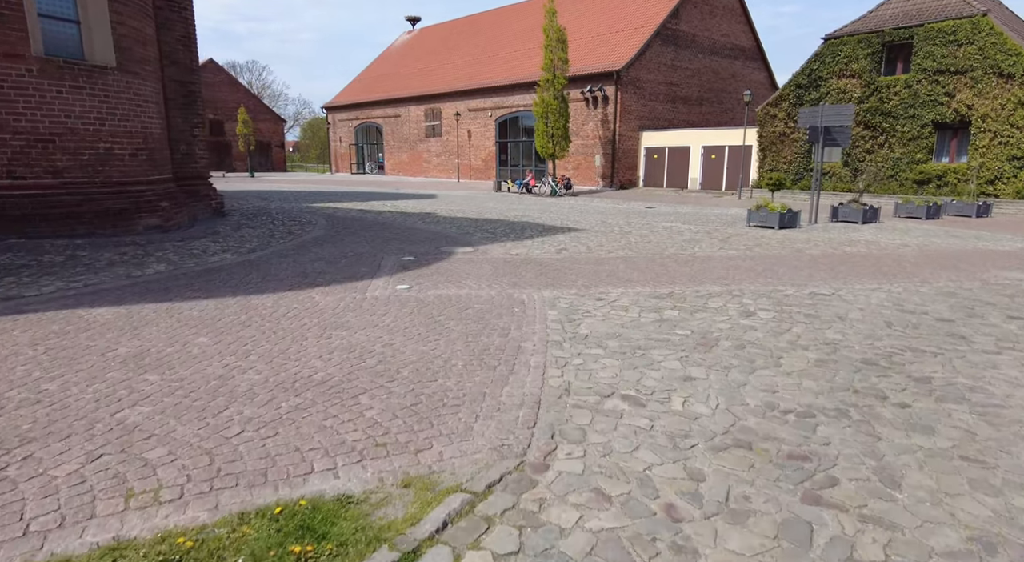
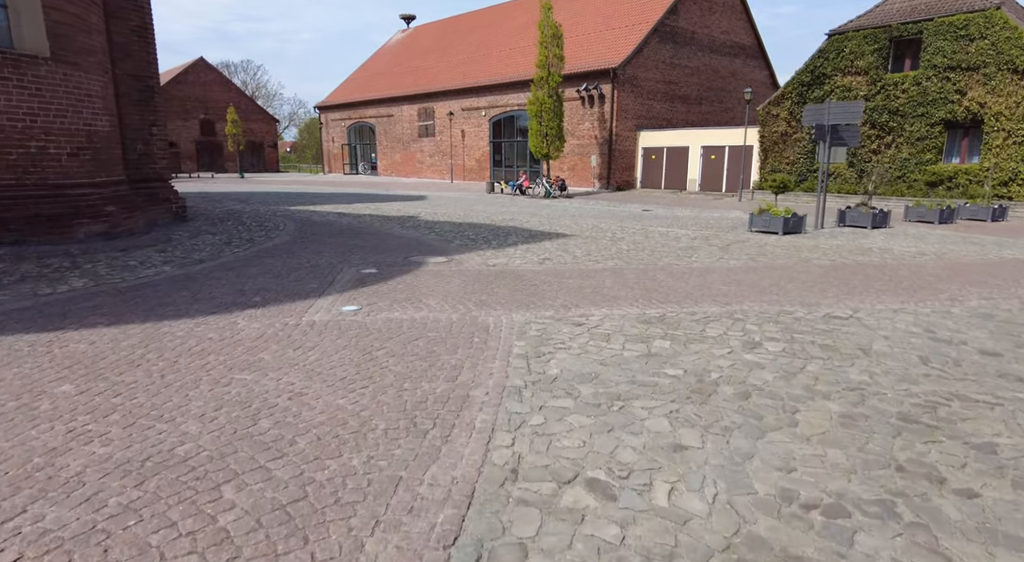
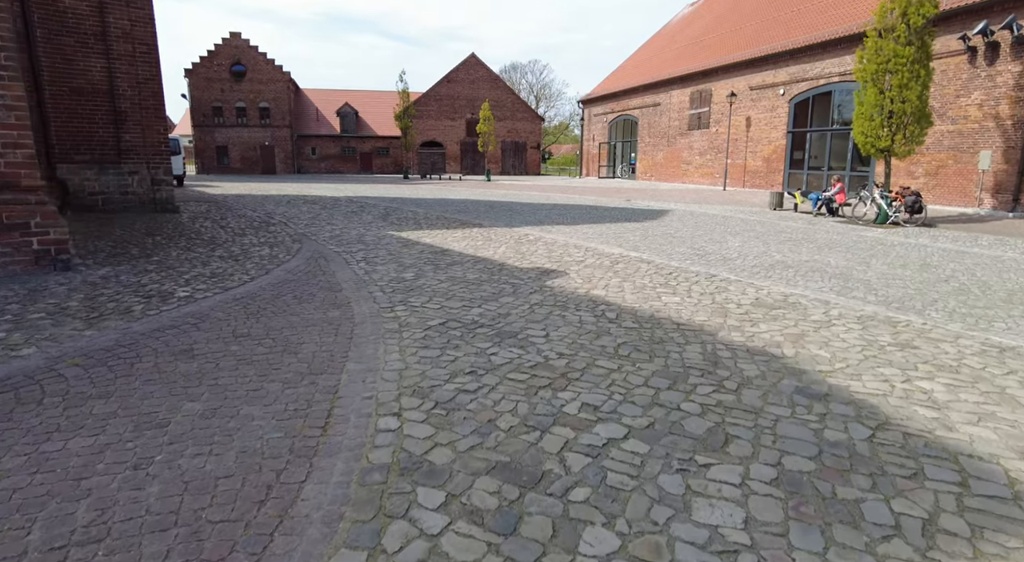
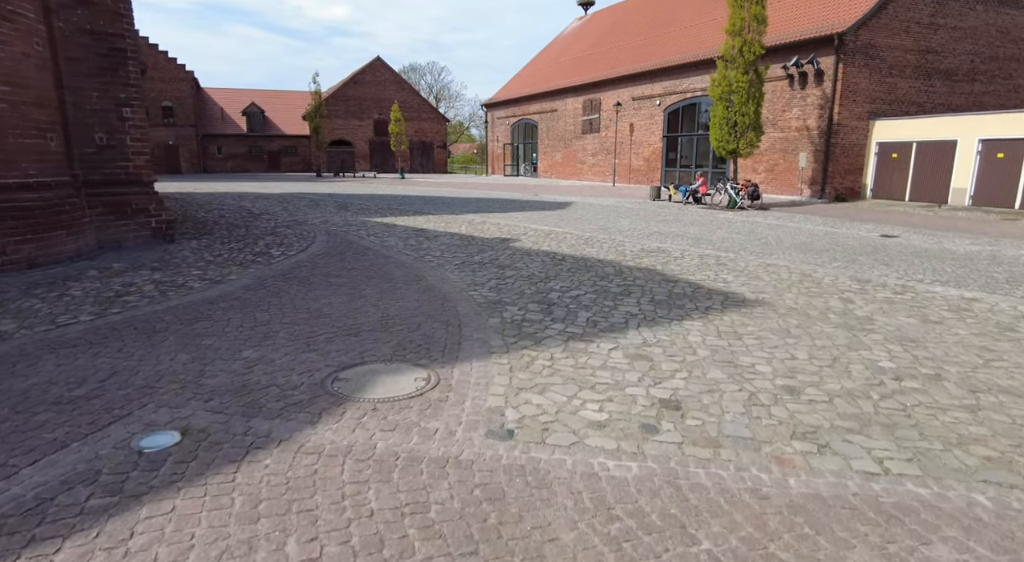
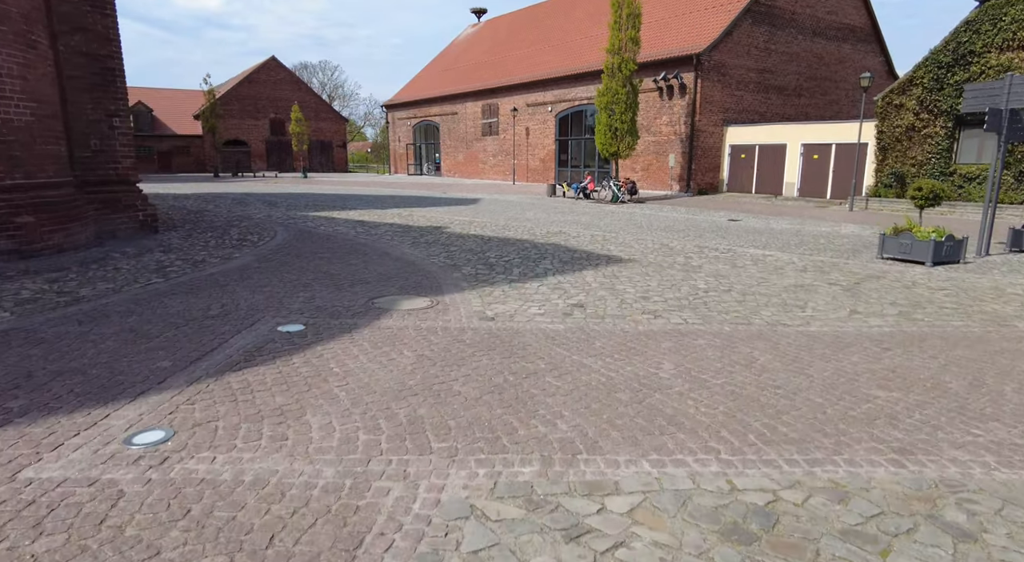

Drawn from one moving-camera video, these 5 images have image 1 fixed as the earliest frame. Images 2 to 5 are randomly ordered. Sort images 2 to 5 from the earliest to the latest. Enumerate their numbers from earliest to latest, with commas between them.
2, 5, 4, 3
